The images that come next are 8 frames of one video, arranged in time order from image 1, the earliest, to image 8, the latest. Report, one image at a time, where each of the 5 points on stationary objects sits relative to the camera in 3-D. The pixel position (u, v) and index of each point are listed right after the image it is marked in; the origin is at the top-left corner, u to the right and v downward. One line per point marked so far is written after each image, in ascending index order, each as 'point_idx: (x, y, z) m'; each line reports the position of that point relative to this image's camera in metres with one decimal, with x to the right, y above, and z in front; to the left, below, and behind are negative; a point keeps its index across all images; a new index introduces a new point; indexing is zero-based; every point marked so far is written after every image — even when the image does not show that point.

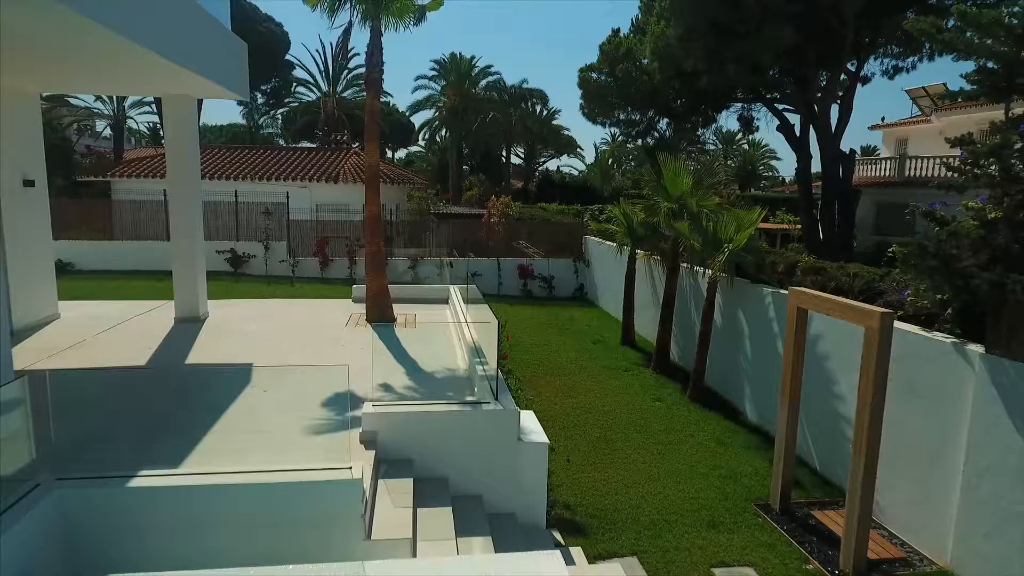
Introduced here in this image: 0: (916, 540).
0: (+3.0, -1.9, +5.5) m
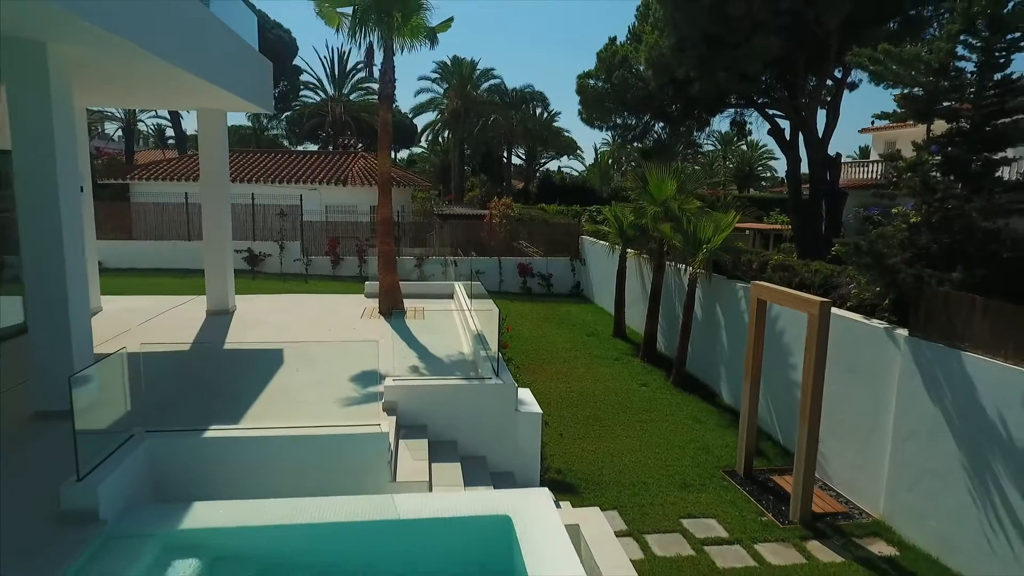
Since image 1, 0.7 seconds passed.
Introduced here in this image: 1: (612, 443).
0: (+3.0, -1.8, +6.4) m
1: (+1.0, -1.6, +7.7) m
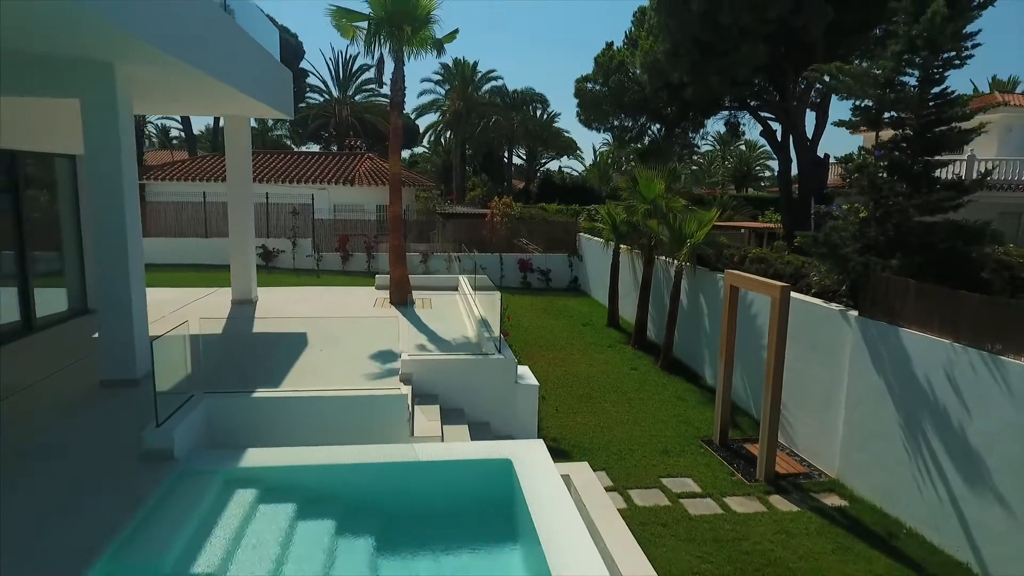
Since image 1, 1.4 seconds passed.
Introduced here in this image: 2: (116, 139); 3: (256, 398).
0: (+3.0, -1.7, +7.3) m
1: (+1.0, -1.5, +8.5) m
2: (-3.2, +1.2, +6.1) m
3: (-1.9, -0.8, +5.7) m
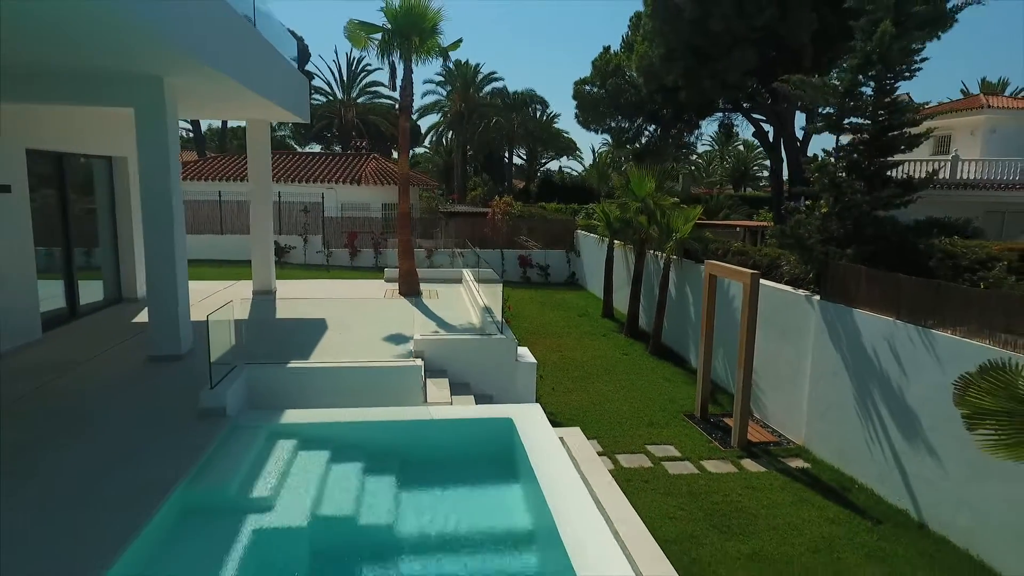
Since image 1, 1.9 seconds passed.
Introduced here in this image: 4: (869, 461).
0: (+3.0, -1.6, +8.1) m
1: (+1.1, -1.3, +9.4) m
2: (-3.2, +1.3, +6.9) m
3: (-1.9, -0.7, +6.5) m
4: (+3.2, -1.5, +6.7) m
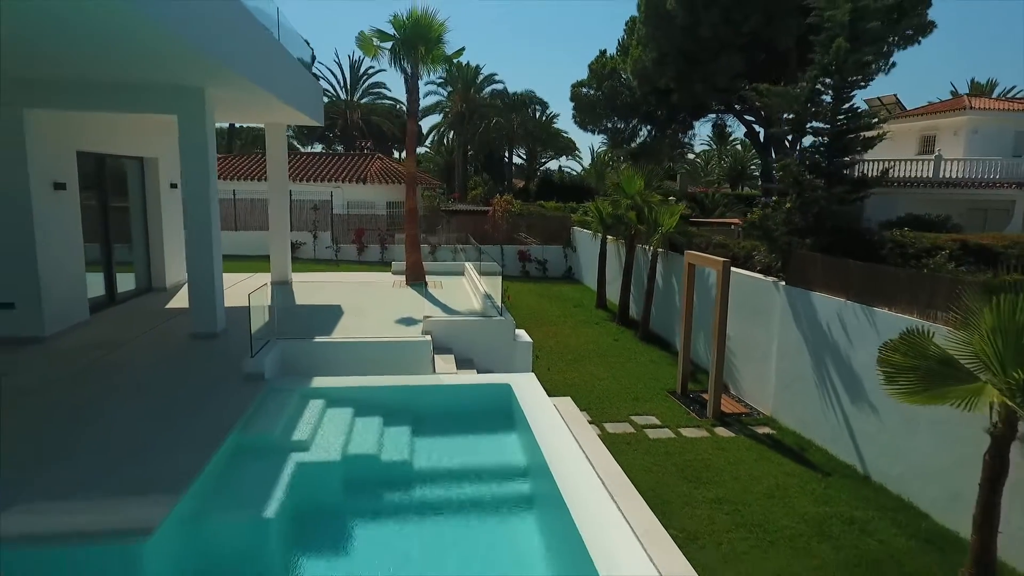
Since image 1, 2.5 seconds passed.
0: (+3.0, -1.4, +9.1) m
1: (+1.0, -1.2, +10.3) m
2: (-3.2, +1.5, +7.9) m
3: (-1.9, -0.5, +7.4) m
4: (+3.2, -1.4, +7.6) m
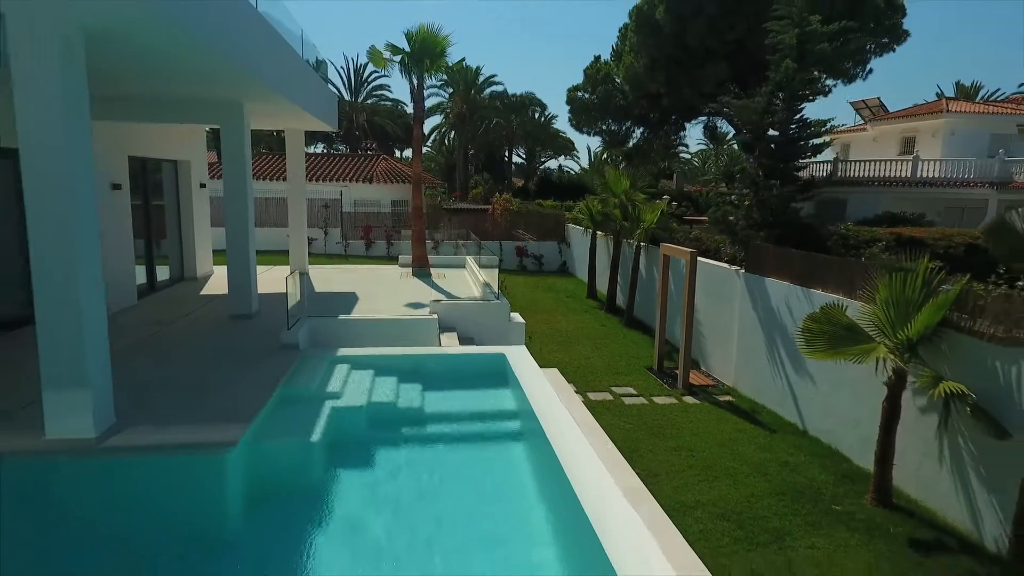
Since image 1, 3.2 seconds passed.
0: (+2.9, -1.2, +10.3) m
1: (+1.0, -1.0, +11.6) m
2: (-3.3, +1.6, +9.1) m
3: (-2.0, -0.4, +8.7) m
4: (+3.1, -1.2, +8.9) m
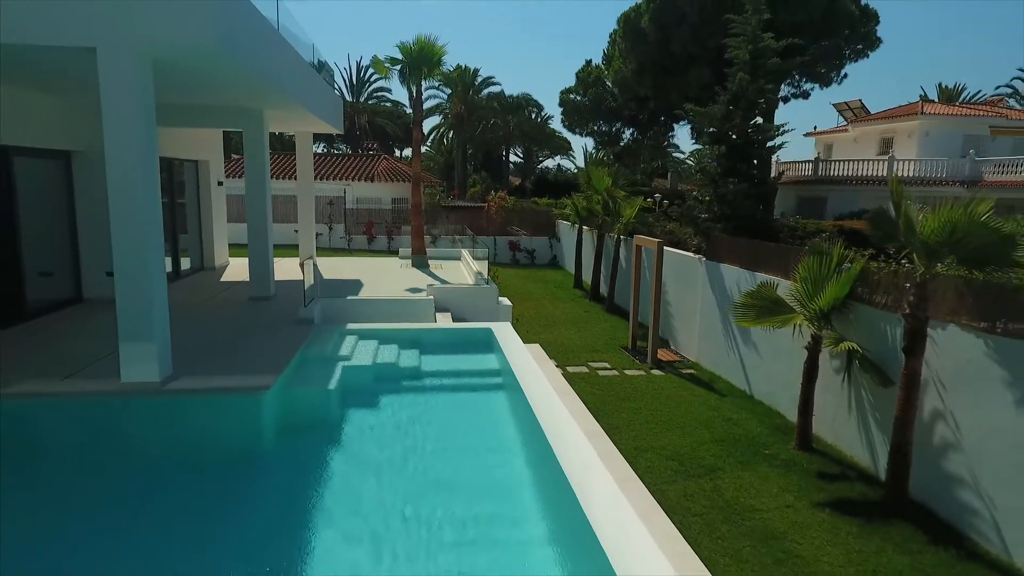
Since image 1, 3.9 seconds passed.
0: (+2.7, -1.0, +11.6) m
1: (+0.8, -0.8, +12.9) m
2: (-3.5, +1.9, +10.4) m
3: (-2.2, -0.2, +10.0) m
4: (+2.9, -1.0, +10.2) m
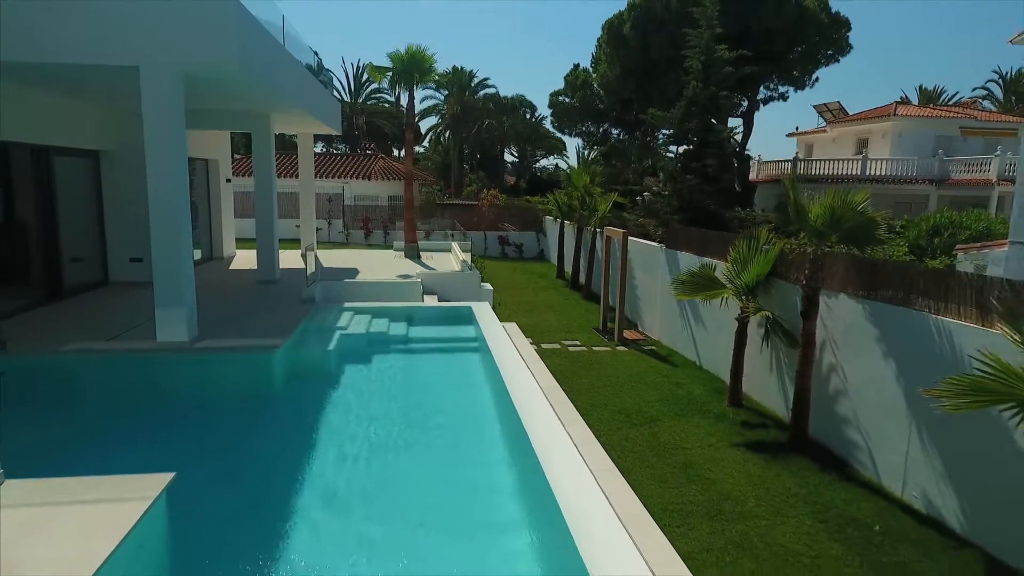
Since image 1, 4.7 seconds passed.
0: (+2.4, -0.8, +12.9) m
1: (+0.5, -0.6, +14.1) m
2: (-3.8, +2.1, +11.7) m
3: (-2.5, +0.1, +11.2) m
4: (+2.6, -0.8, +11.5) m
